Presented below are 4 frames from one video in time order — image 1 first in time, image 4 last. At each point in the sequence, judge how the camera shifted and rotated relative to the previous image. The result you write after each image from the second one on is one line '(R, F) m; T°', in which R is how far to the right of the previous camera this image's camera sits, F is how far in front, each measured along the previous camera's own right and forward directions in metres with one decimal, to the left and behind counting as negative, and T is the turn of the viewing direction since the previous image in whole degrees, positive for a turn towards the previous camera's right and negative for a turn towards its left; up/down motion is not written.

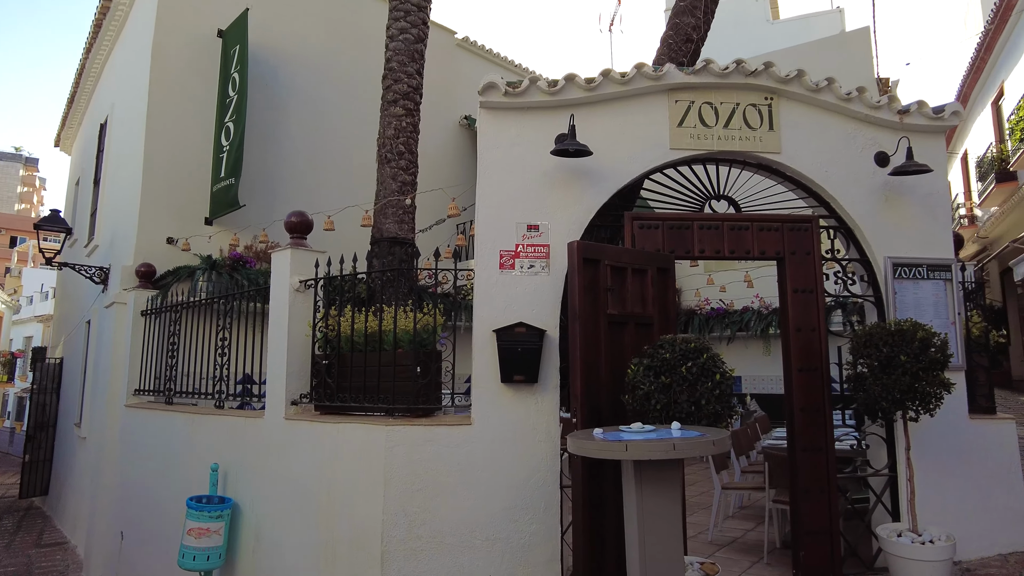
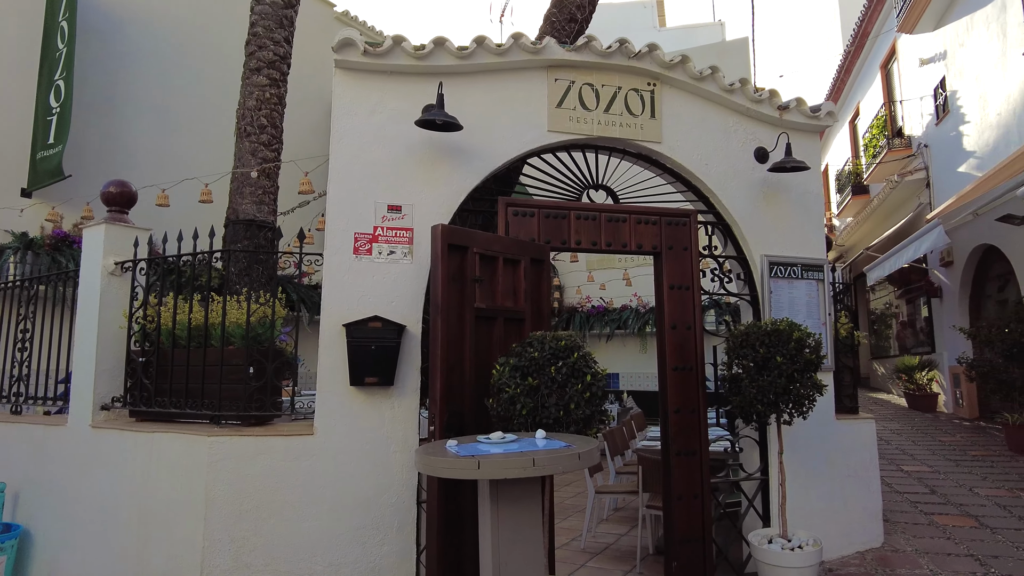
(+0.2, +0.5) m; +10°
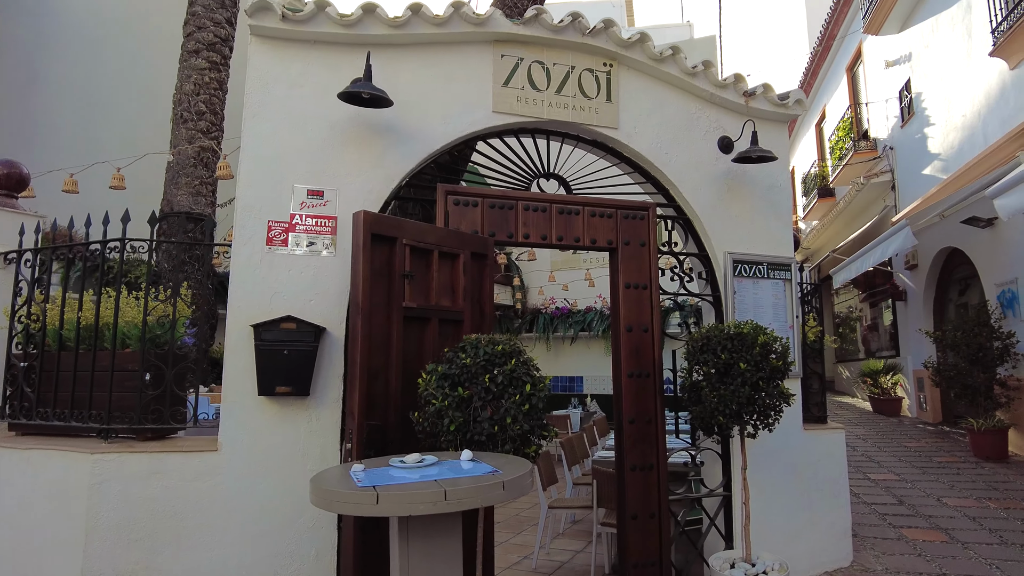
(+0.2, +0.4) m; +3°
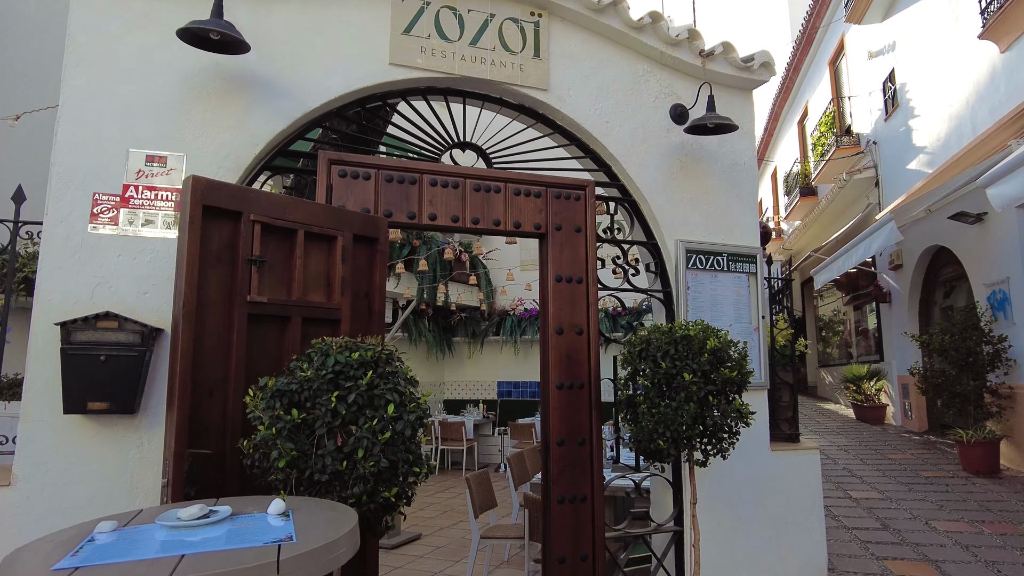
(+0.4, +0.7) m; +1°
